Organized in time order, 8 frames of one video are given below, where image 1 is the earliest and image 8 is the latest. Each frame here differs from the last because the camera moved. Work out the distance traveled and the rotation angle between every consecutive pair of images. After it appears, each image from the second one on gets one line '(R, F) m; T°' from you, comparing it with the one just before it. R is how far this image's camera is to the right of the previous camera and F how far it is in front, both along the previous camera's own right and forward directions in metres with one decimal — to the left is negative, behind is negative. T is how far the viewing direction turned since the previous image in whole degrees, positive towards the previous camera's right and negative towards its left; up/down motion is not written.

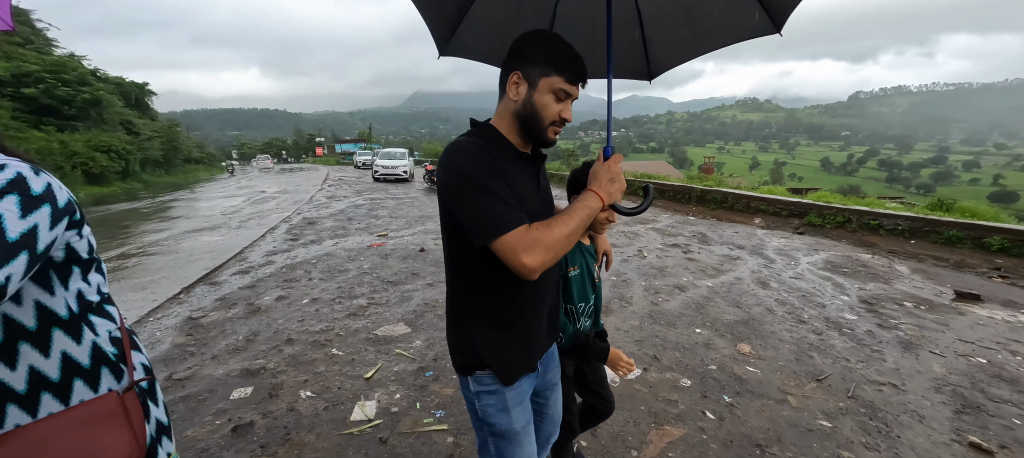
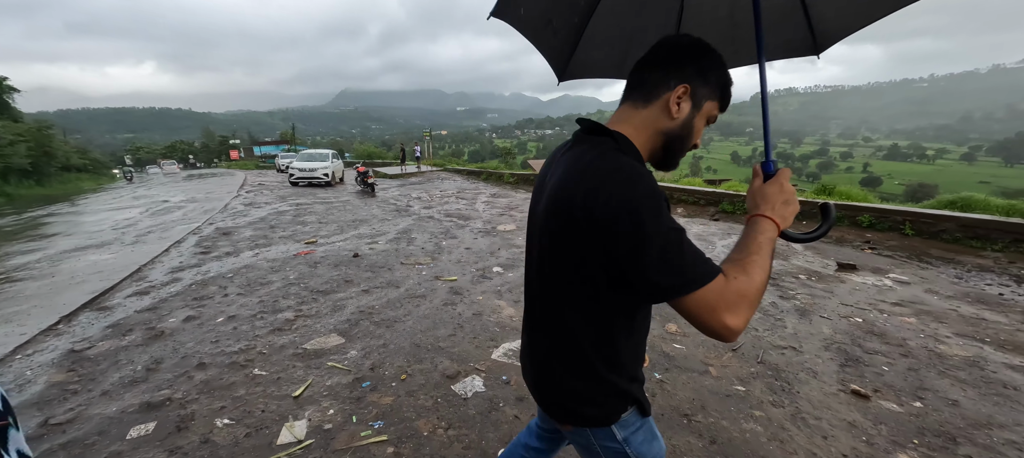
(0.0, 0.0) m; +9°
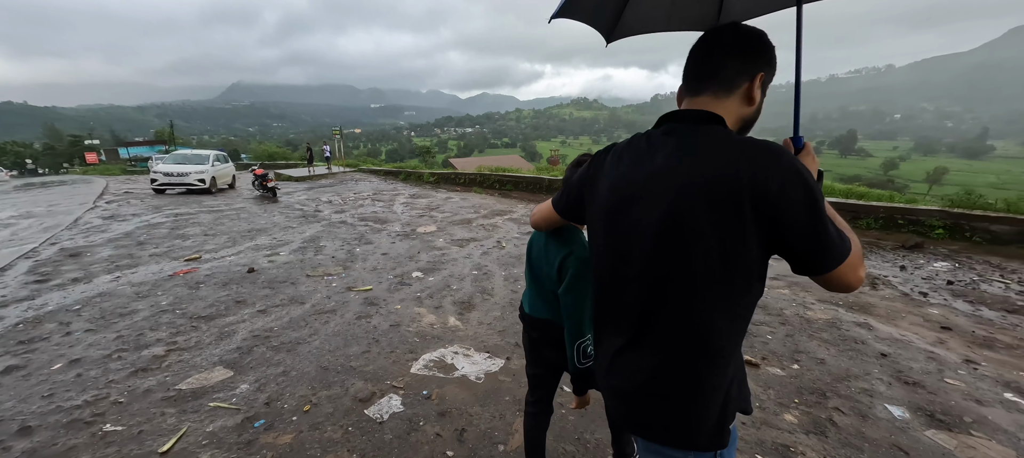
(0.0, +0.1) m; +11°
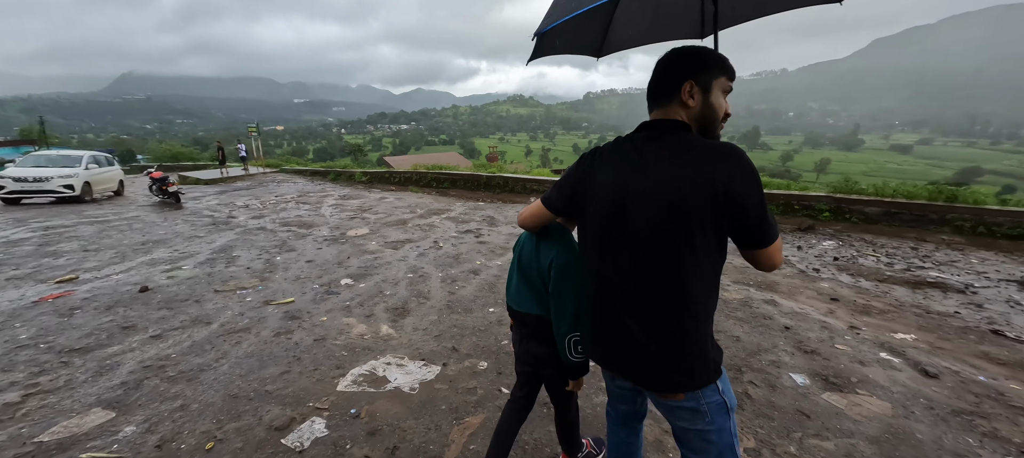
(0.0, 0.0) m; +9°
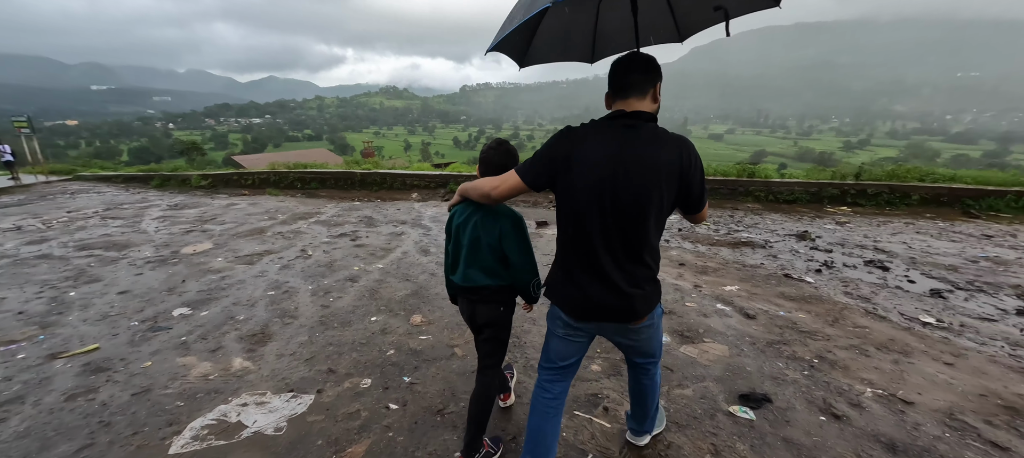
(0.0, +0.1) m; +17°
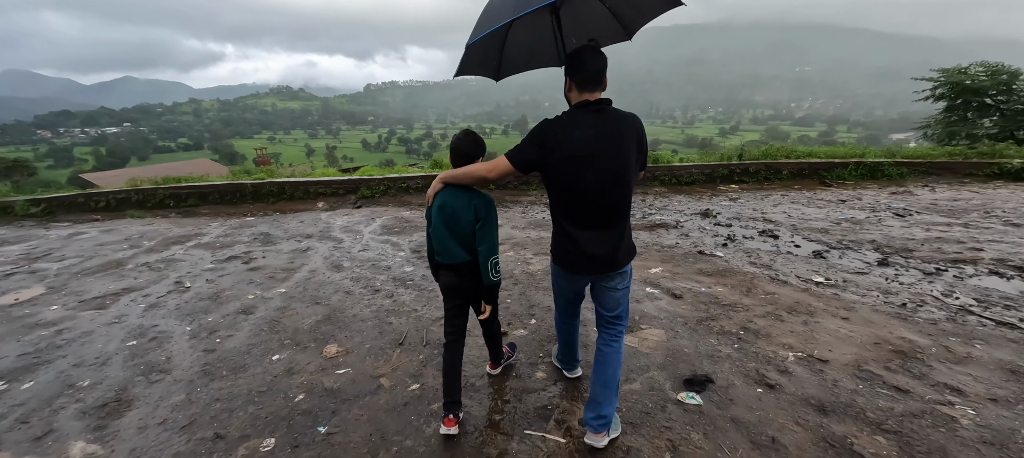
(0.0, +0.2) m; +12°
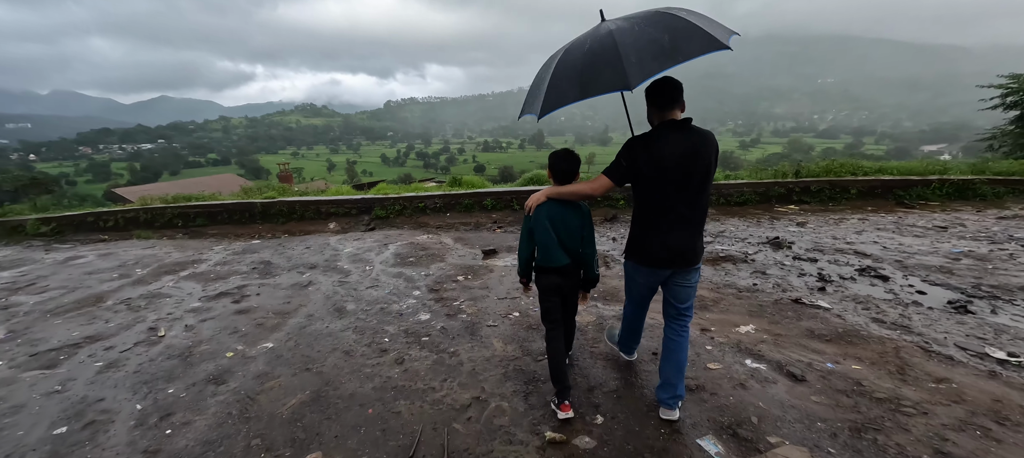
(-0.2, +0.8) m; -2°
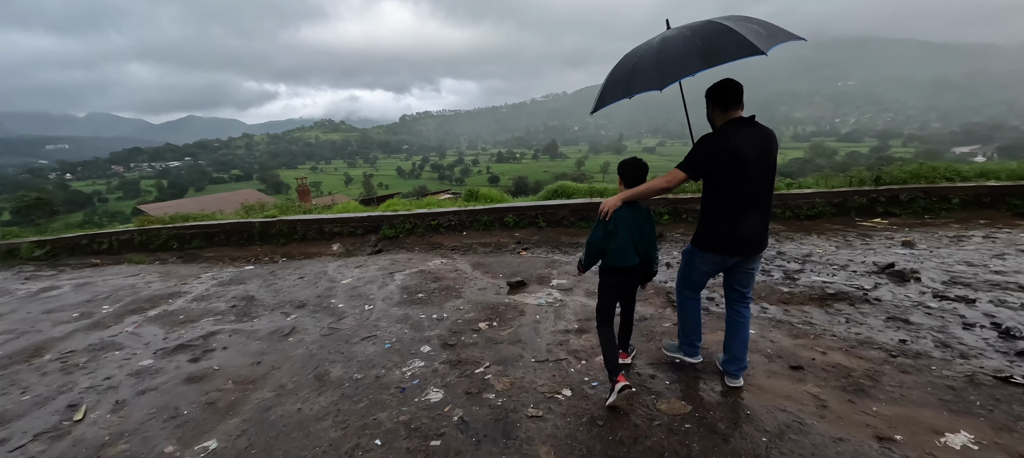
(-0.2, +1.0) m; -2°
